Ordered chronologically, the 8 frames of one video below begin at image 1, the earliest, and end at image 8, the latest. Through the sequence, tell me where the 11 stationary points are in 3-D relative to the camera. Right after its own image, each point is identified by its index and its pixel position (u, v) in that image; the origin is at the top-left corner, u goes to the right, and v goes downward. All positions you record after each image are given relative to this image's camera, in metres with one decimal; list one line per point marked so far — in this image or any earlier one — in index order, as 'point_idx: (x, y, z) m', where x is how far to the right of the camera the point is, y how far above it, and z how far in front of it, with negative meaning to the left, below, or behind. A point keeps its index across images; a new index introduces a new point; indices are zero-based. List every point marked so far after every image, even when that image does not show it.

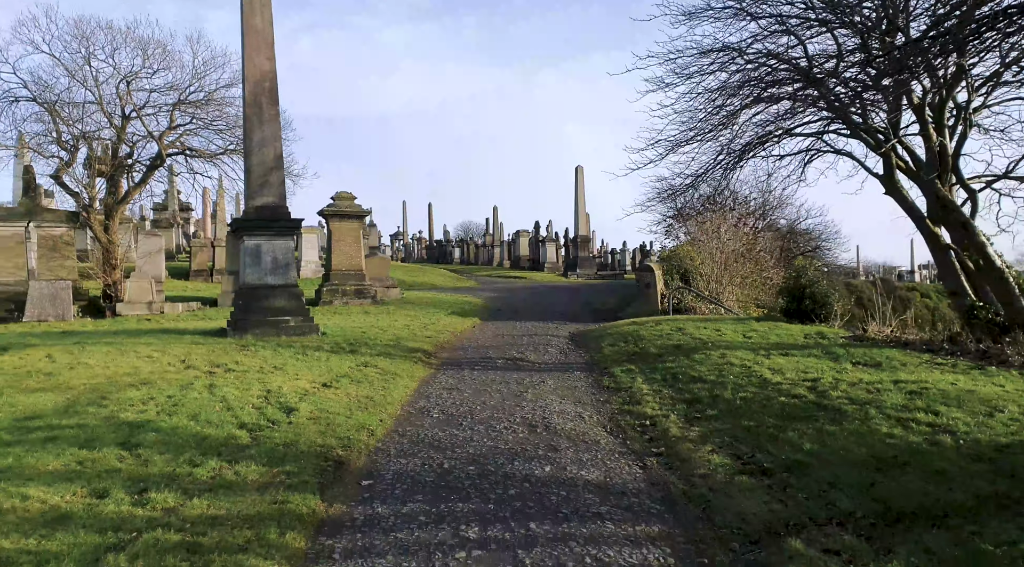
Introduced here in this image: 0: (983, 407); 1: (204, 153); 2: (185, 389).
0: (+3.4, -0.9, +5.4) m
1: (-7.9, +3.3, +19.1) m
2: (-2.9, -0.9, +6.6) m
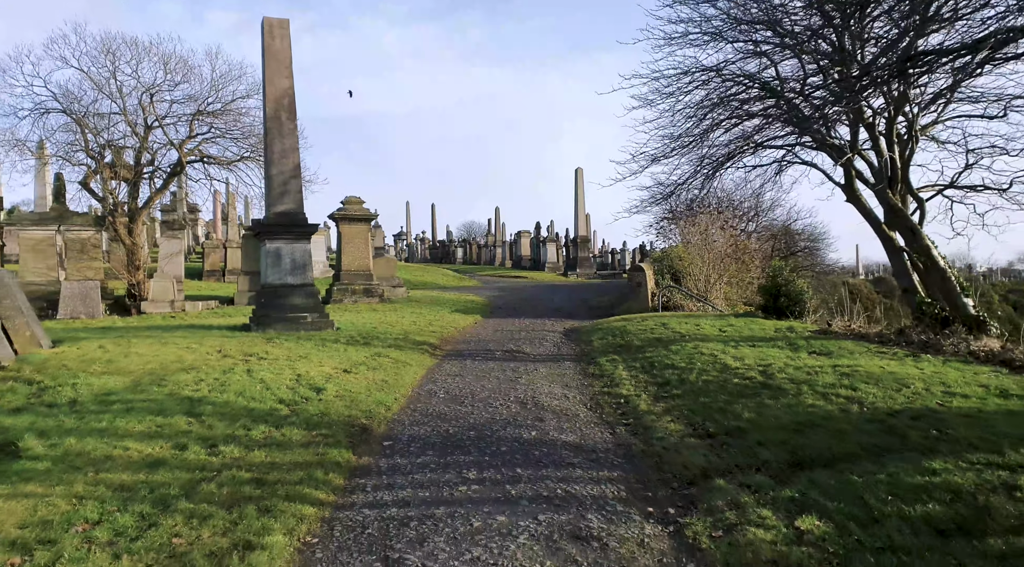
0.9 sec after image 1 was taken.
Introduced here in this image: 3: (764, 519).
0: (+3.4, -0.9, +6.5) m
1: (-7.9, +3.4, +20.3) m
2: (-3.0, -0.9, +7.8) m
3: (+1.4, -1.3, +4.0) m
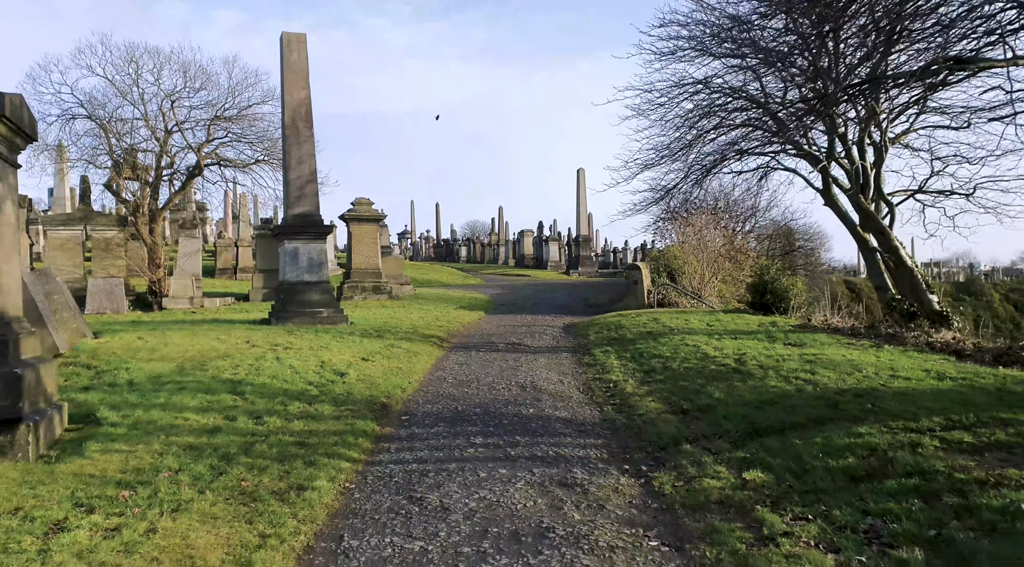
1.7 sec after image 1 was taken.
0: (+3.4, -0.9, +7.4) m
1: (-7.8, +3.4, +21.2) m
2: (-2.9, -0.9, +8.7) m
3: (+1.4, -1.2, +5.0) m
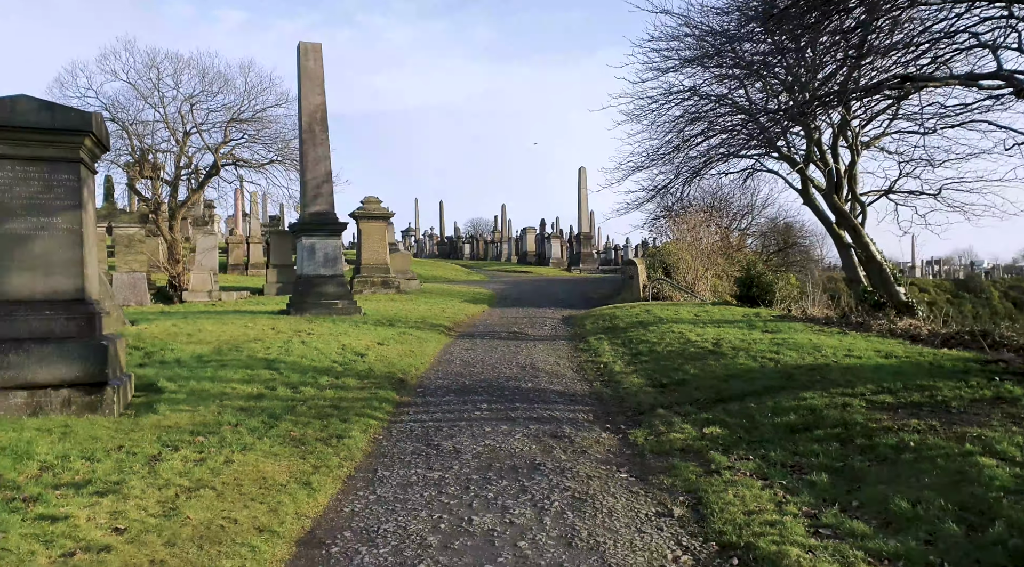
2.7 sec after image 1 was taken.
0: (+3.4, -0.7, +8.4) m
1: (-7.8, +3.6, +22.2) m
2: (-2.9, -0.8, +9.7) m
3: (+1.4, -1.1, +5.9) m
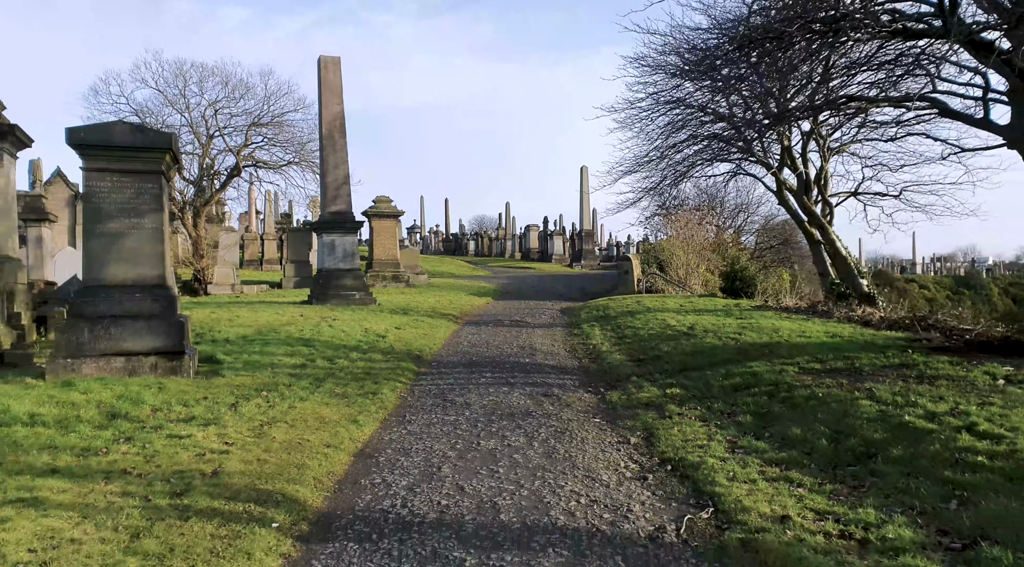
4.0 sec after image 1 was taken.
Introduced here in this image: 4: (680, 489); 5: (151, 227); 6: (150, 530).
0: (+3.4, -0.6, +9.7) m
1: (-7.7, +3.8, +23.6) m
2: (-2.9, -0.6, +11.1) m
3: (+1.4, -1.0, +7.3) m
4: (+1.0, -1.2, +4.3) m
5: (-3.5, +0.6, +7.3) m
6: (-1.6, -1.1, +3.3) m
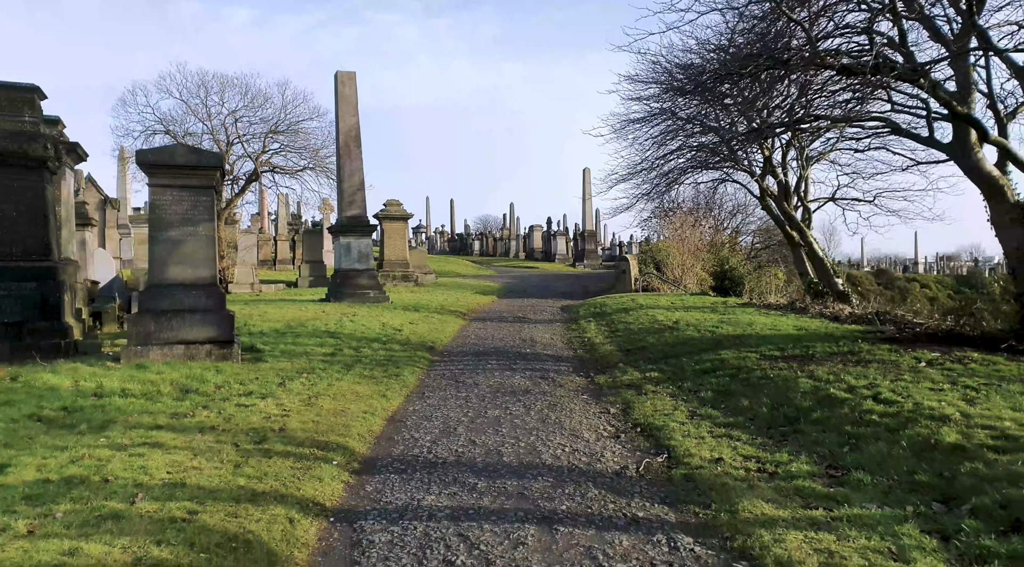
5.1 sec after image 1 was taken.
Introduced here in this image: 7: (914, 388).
0: (+3.4, -0.6, +10.9) m
1: (-7.5, +3.8, +24.9) m
2: (-2.9, -0.6, +12.3) m
3: (+1.4, -1.0, +8.5) m
4: (+1.0, -1.2, +5.5) m
5: (-3.5, +0.6, +8.5) m
6: (-1.6, -1.1, +4.5) m
7: (+3.2, -0.8, +5.9) m
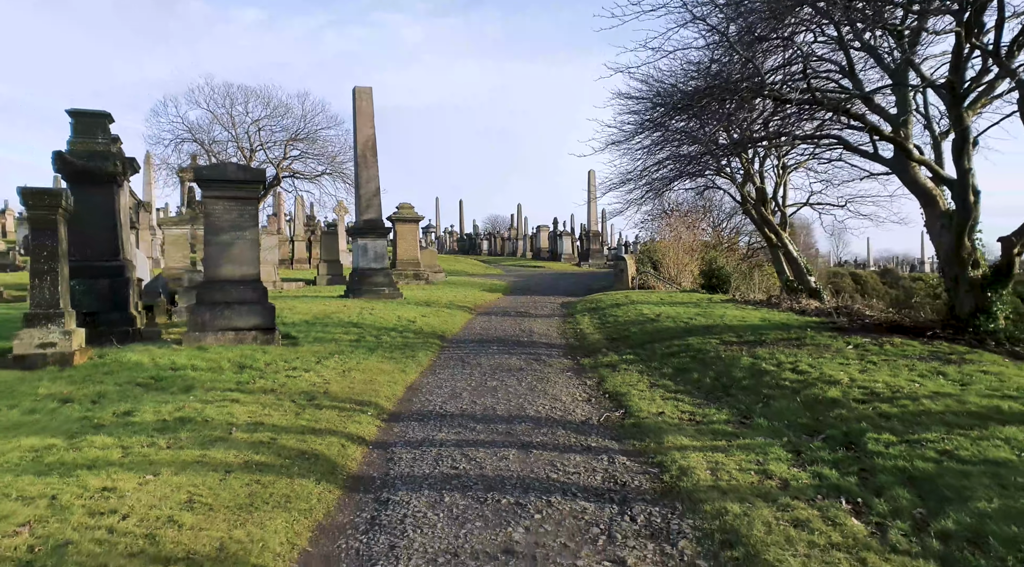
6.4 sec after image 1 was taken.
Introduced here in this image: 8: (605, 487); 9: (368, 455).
0: (+3.5, -0.6, +12.4) m
1: (-7.3, +3.9, +26.5) m
2: (-2.8, -0.6, +13.9) m
3: (+1.4, -1.0, +10.0) m
4: (+0.9, -1.1, +7.0) m
5: (-3.5, +0.6, +10.1) m
6: (-1.7, -1.1, +6.1) m
7: (+3.1, -0.8, +7.3) m
8: (+0.5, -1.2, +4.4) m
9: (-1.0, -1.2, +5.1) m
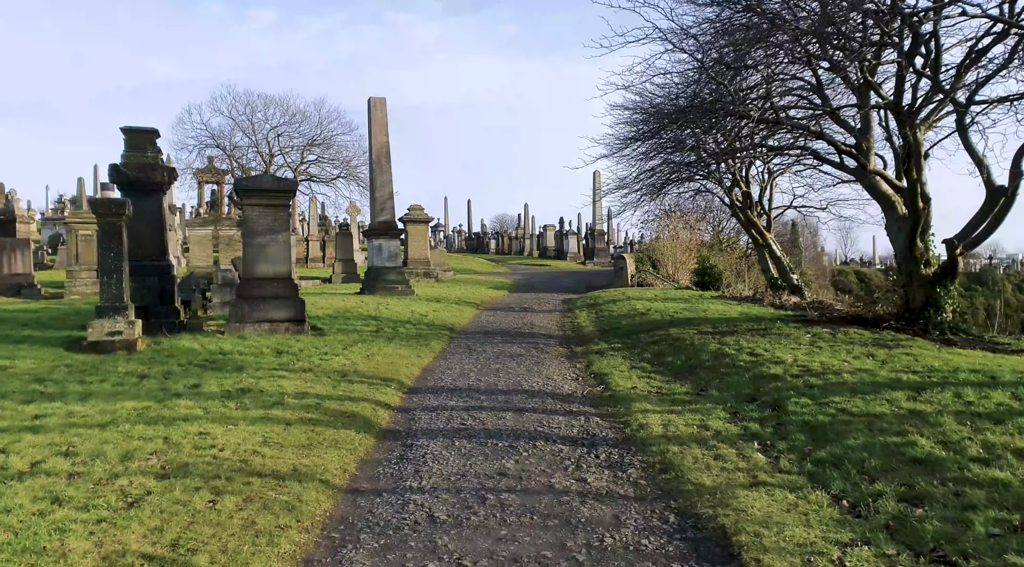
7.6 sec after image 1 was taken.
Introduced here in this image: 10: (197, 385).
0: (+3.5, -0.5, +13.6) m
1: (-7.1, +3.9, +27.8) m
2: (-2.8, -0.5, +15.2) m
3: (+1.4, -0.9, +11.3) m
4: (+0.9, -1.1, +8.2) m
5: (-3.5, +0.7, +11.4) m
6: (-1.7, -1.0, +7.4) m
7: (+3.1, -0.7, +8.6) m
8: (+0.5, -1.2, +5.7) m
9: (-1.0, -1.1, +6.4) m
10: (-3.0, -1.0, +7.2) m
